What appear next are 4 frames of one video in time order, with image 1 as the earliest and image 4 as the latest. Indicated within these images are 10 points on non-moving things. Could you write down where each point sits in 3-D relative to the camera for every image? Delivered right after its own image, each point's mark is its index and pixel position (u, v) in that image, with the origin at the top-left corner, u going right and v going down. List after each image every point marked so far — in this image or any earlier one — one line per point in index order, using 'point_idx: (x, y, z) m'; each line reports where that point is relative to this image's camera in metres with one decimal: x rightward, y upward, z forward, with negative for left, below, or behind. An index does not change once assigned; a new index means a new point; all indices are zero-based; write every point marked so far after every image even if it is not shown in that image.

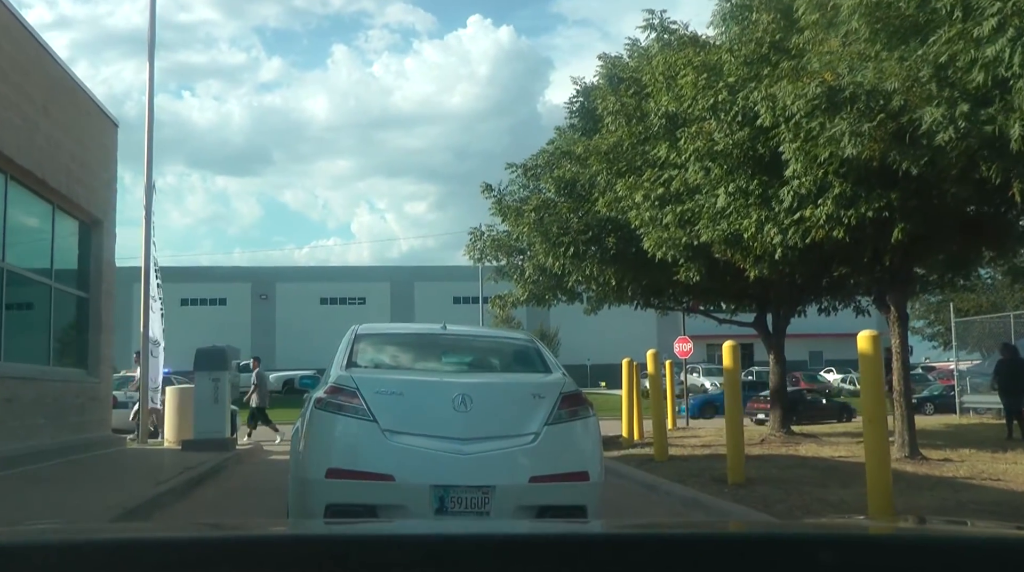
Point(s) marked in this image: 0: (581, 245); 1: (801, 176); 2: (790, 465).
0: (+1.2, +0.7, +17.8) m
1: (+3.1, +1.2, +11.6) m
2: (+3.6, -2.3, +13.5) m
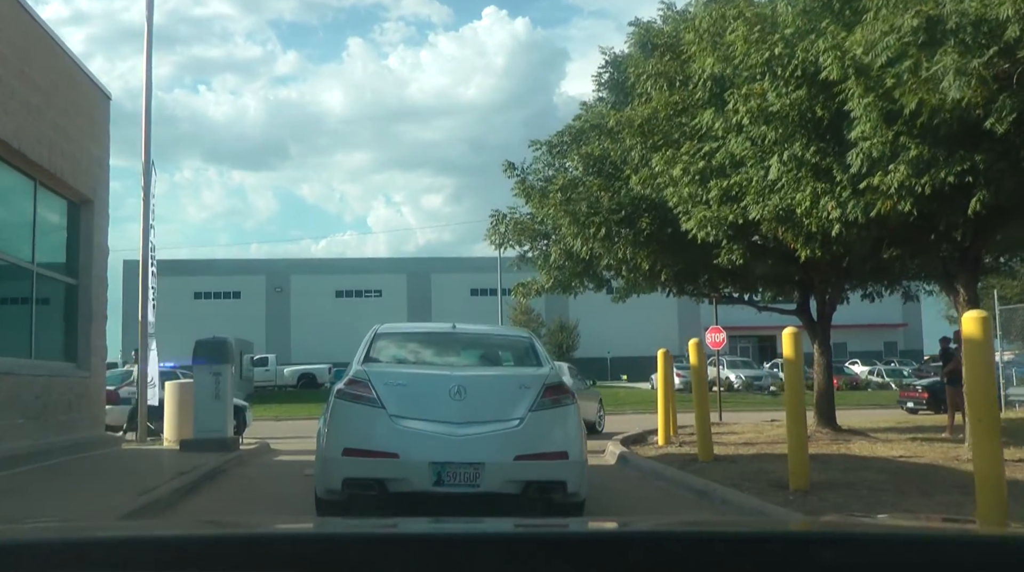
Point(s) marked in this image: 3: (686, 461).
0: (+1.6, +0.9, +16.4) m
1: (+3.4, +1.4, +10.2) m
2: (+3.9, -2.1, +12.1) m
3: (+2.3, -2.3, +13.7) m
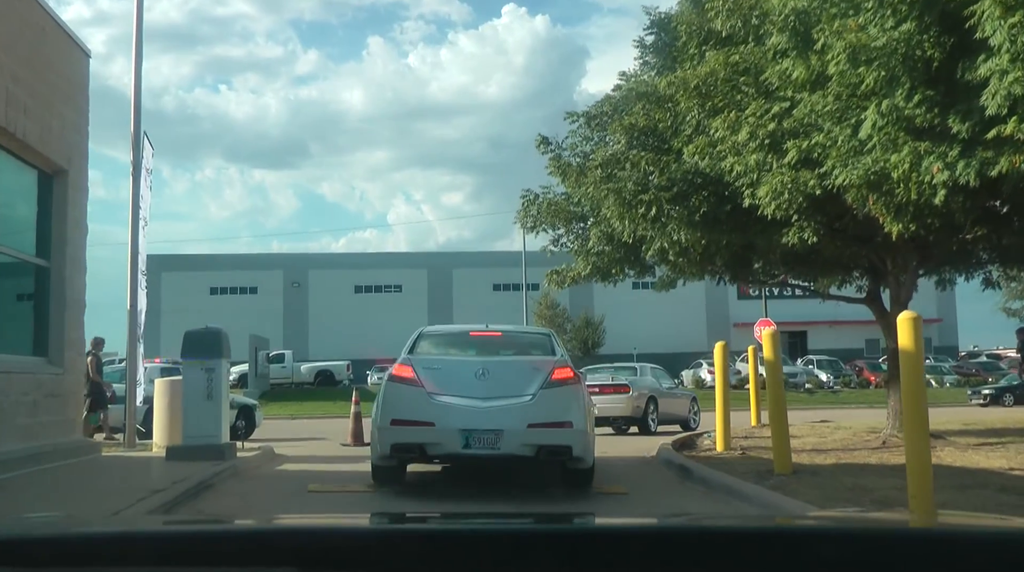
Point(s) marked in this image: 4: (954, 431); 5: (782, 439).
0: (+2.1, +1.2, +14.4) m
1: (+3.8, +1.6, +8.1) m
2: (+4.3, -1.9, +10.1) m
3: (+2.8, -2.1, +11.7) m
4: (+7.9, -2.6, +19.1) m
5: (+2.8, -1.6, +11.1) m
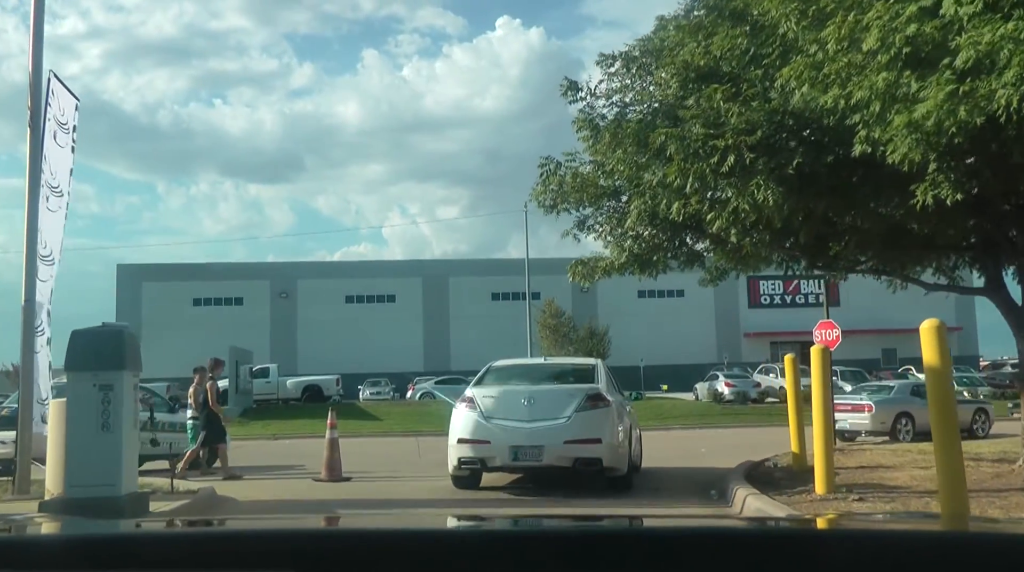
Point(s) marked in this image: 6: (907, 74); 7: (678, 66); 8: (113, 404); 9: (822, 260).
0: (+2.3, +1.3, +10.7) m
1: (+4.1, +1.9, +4.5) m
2: (+4.6, -1.6, +6.4) m
3: (+3.1, -1.8, +8.0) m
4: (+8.2, -2.5, +15.4) m
5: (+3.1, -1.4, +7.4) m
6: (+3.2, +1.7, +8.6) m
7: (+1.9, +2.5, +11.8) m
8: (-3.2, -1.0, +8.6) m
9: (+4.2, +0.3, +14.6) m
